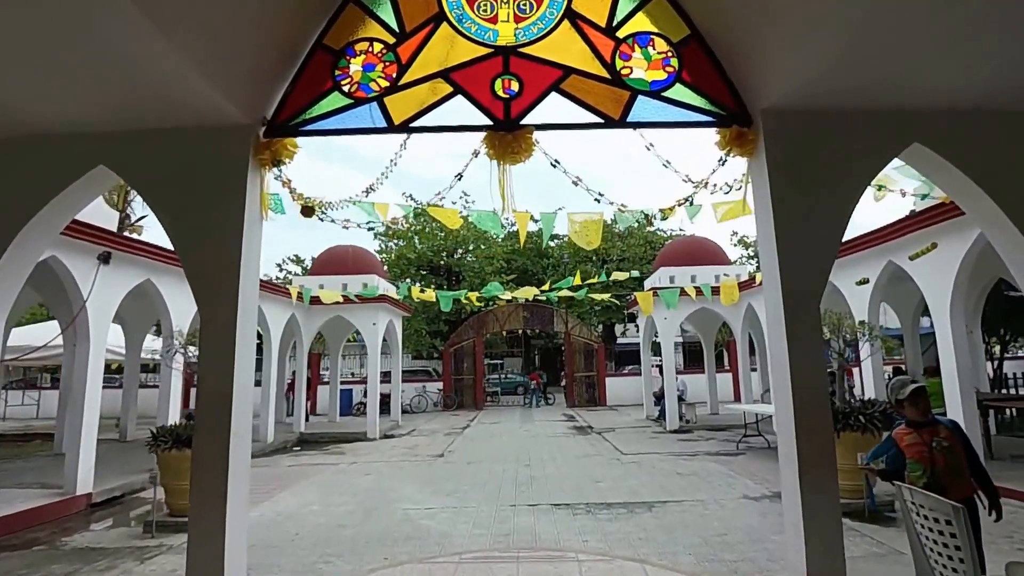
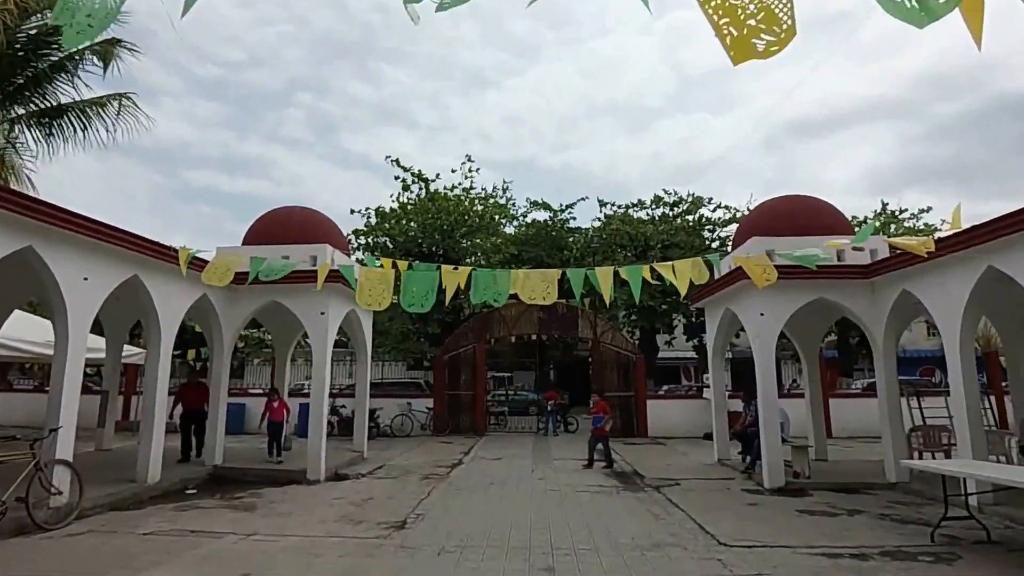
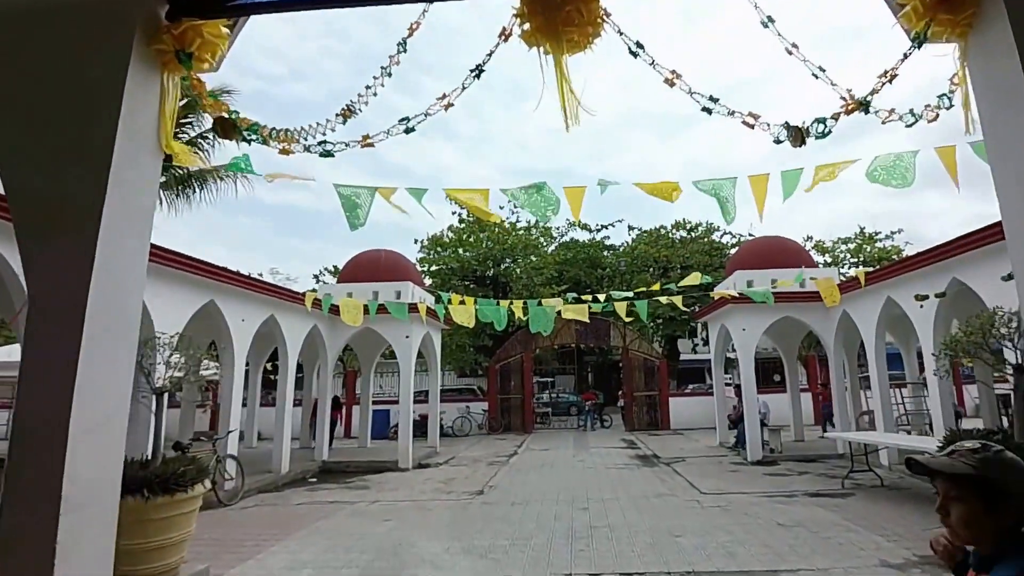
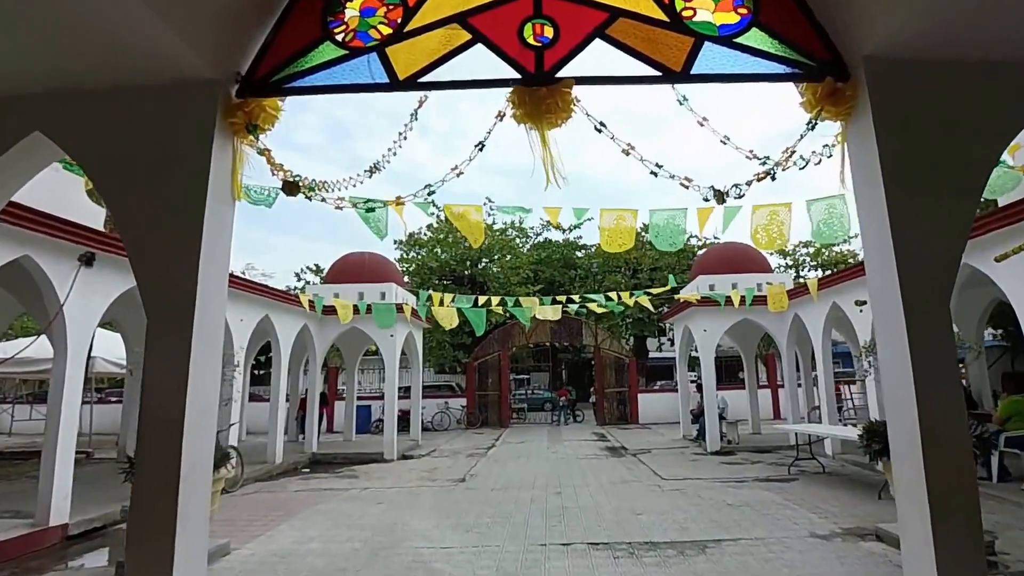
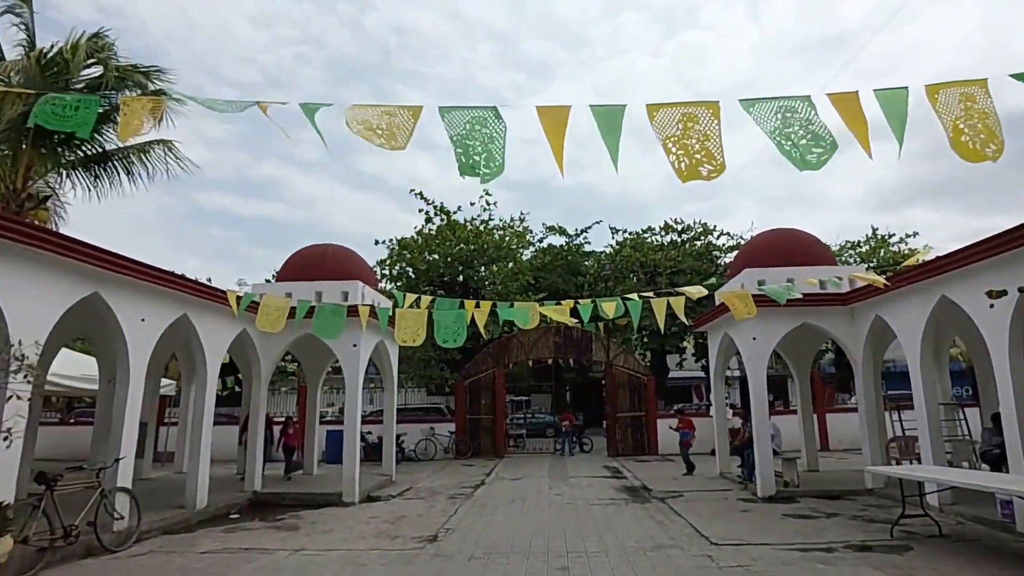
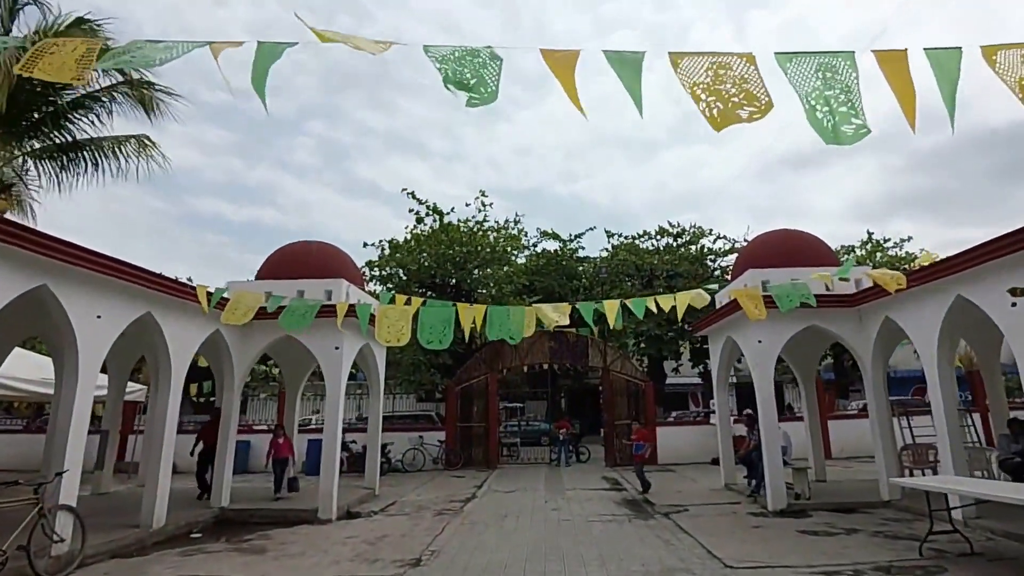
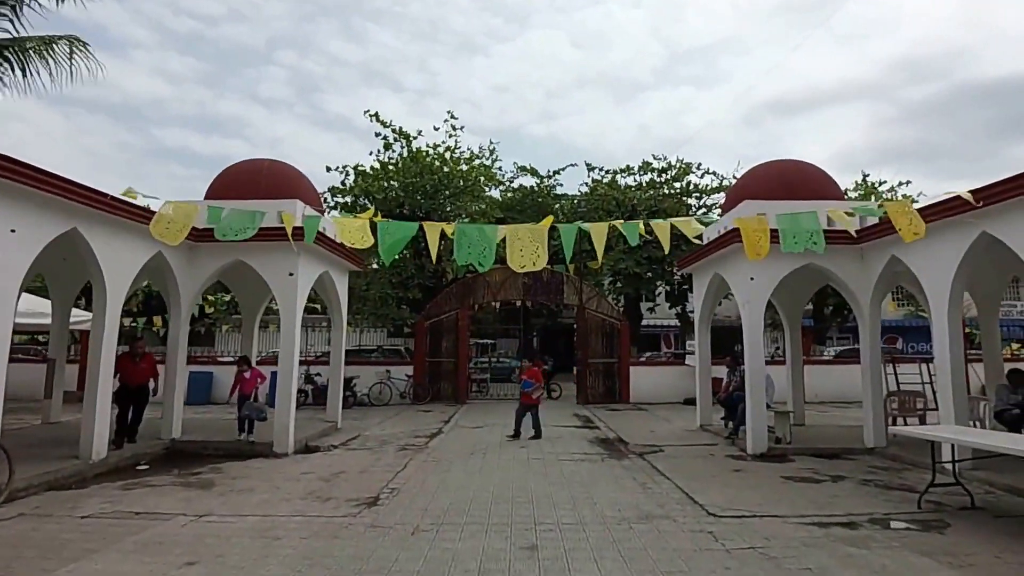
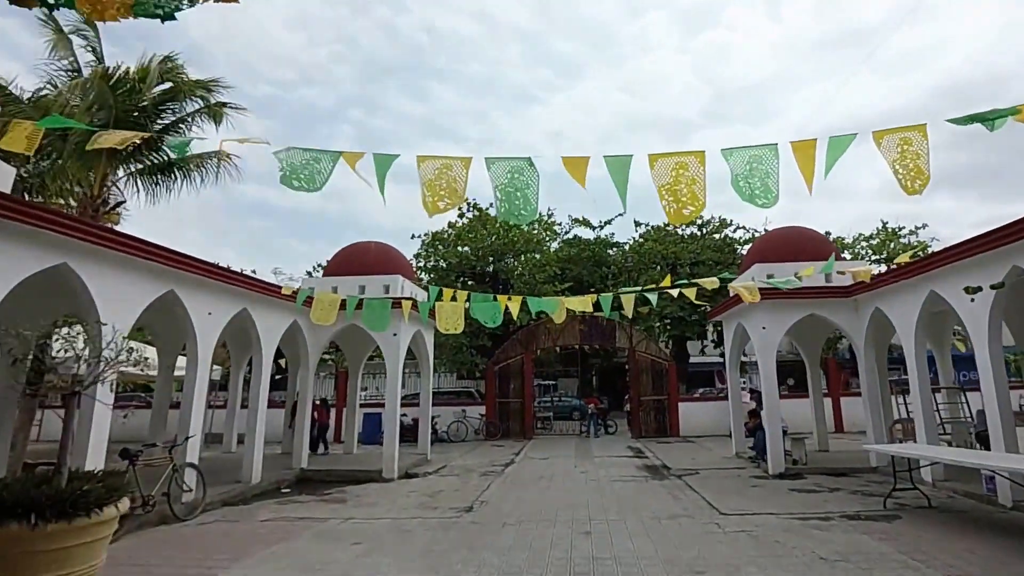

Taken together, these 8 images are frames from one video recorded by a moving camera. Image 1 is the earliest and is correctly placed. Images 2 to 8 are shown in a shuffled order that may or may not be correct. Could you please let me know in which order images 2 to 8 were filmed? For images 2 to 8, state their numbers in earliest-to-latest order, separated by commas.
4, 3, 8, 5, 6, 2, 7
